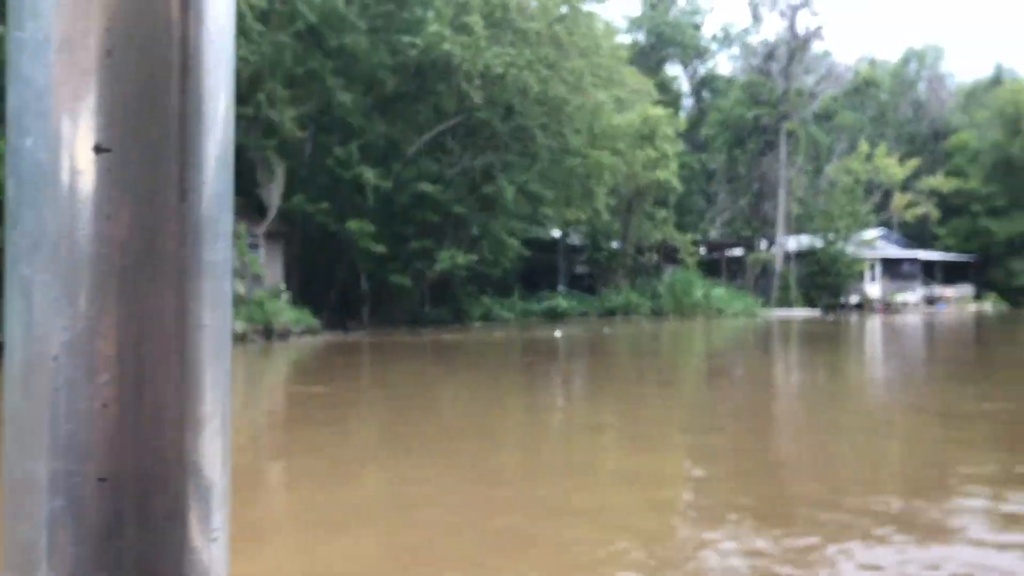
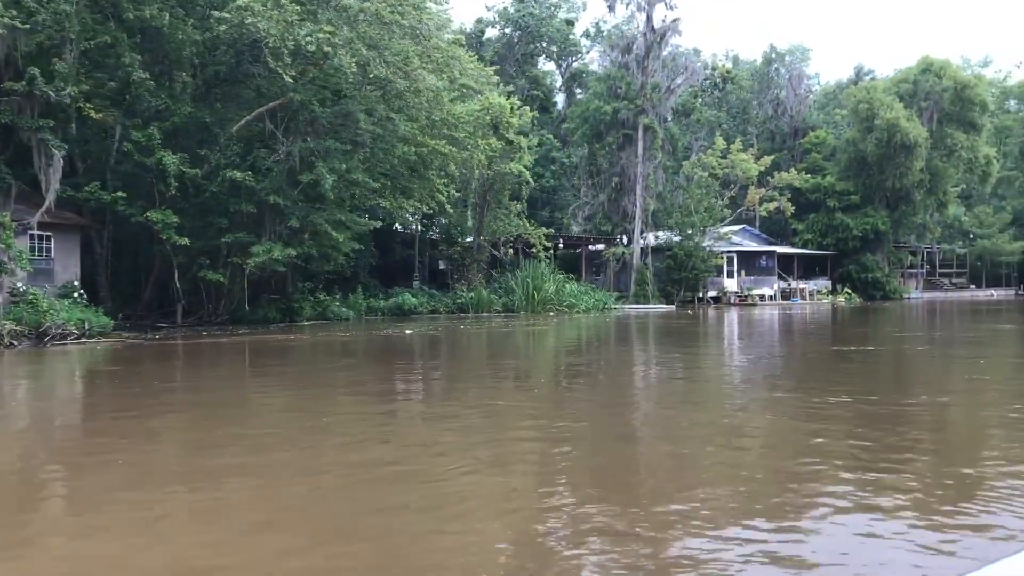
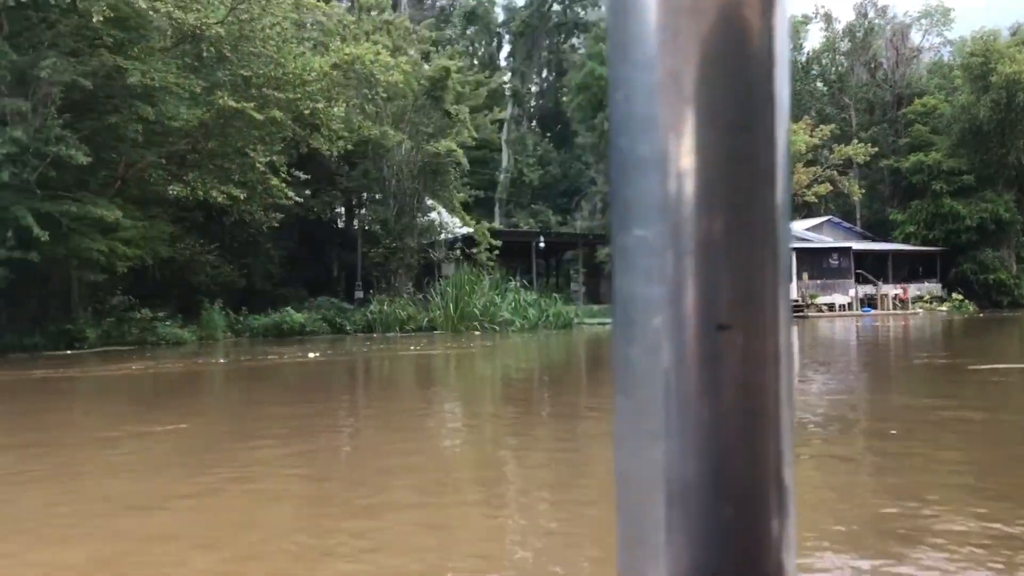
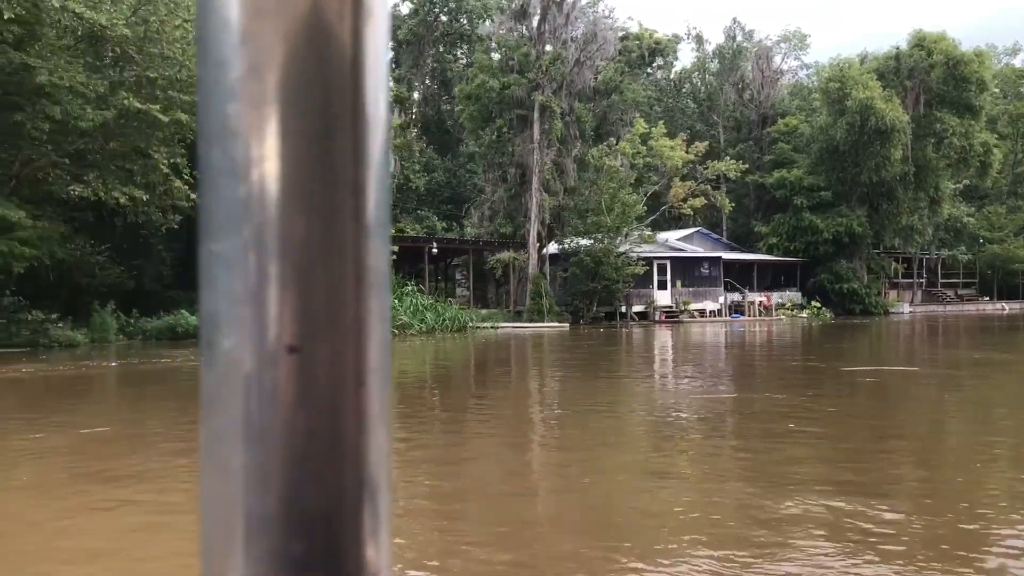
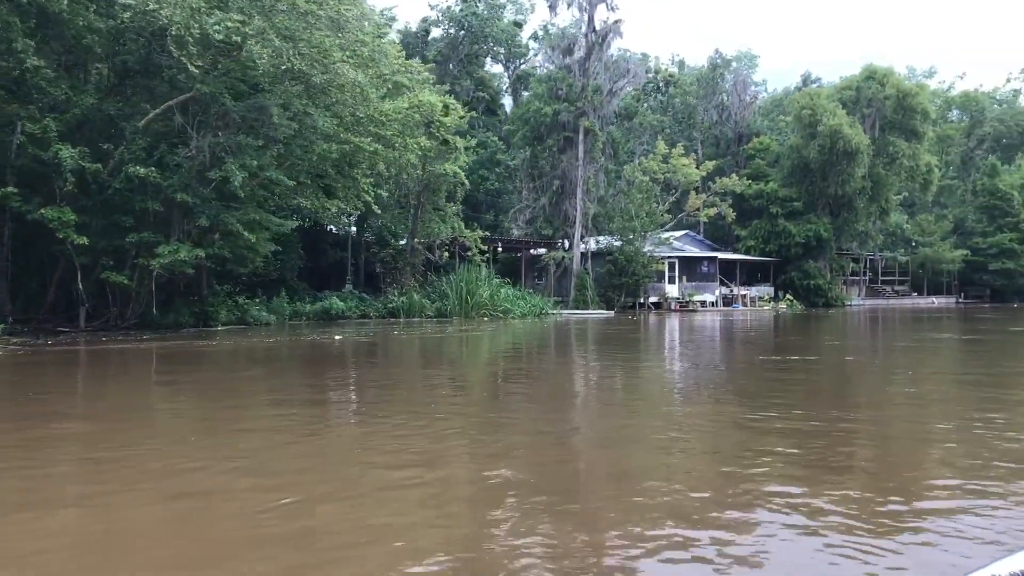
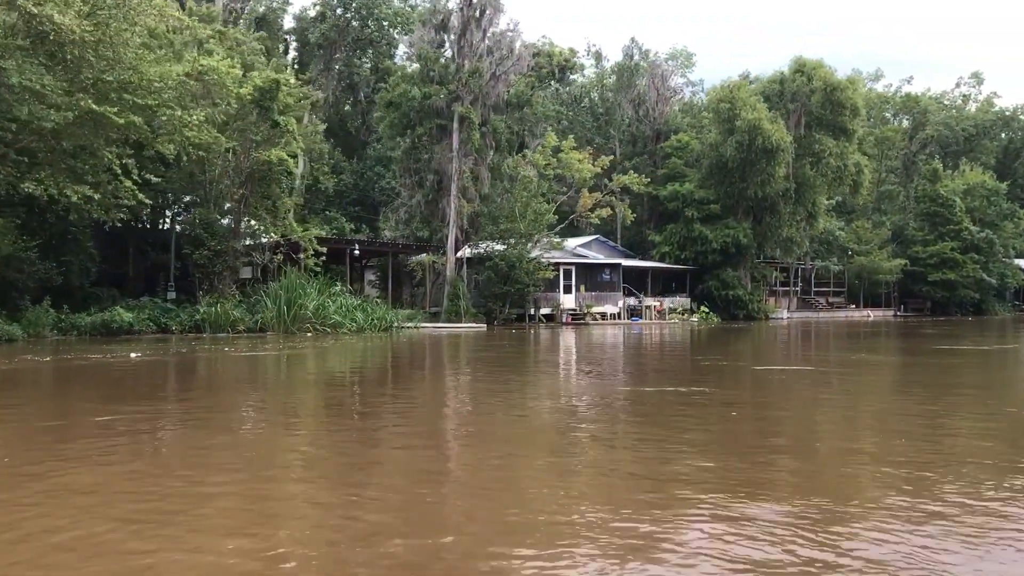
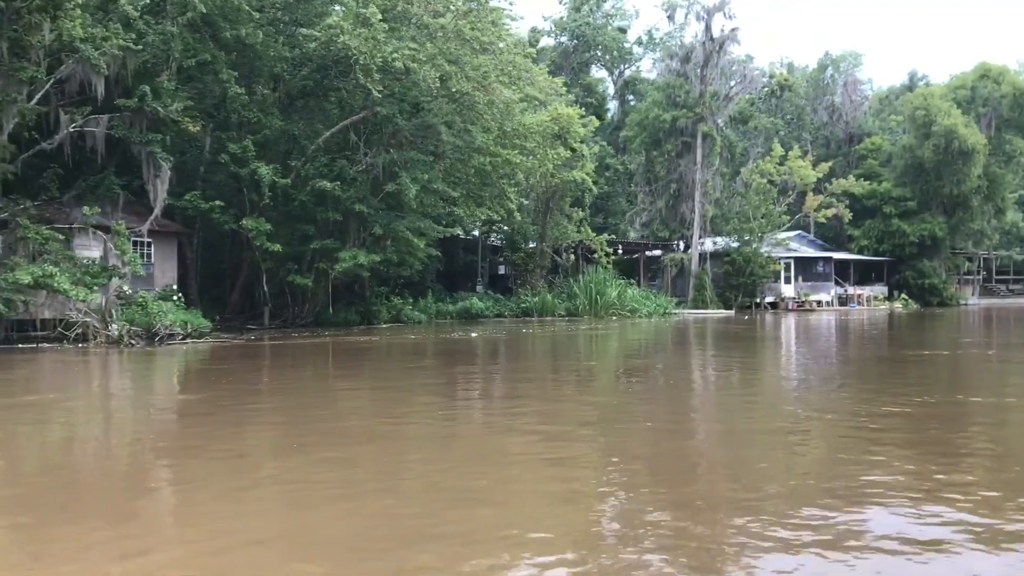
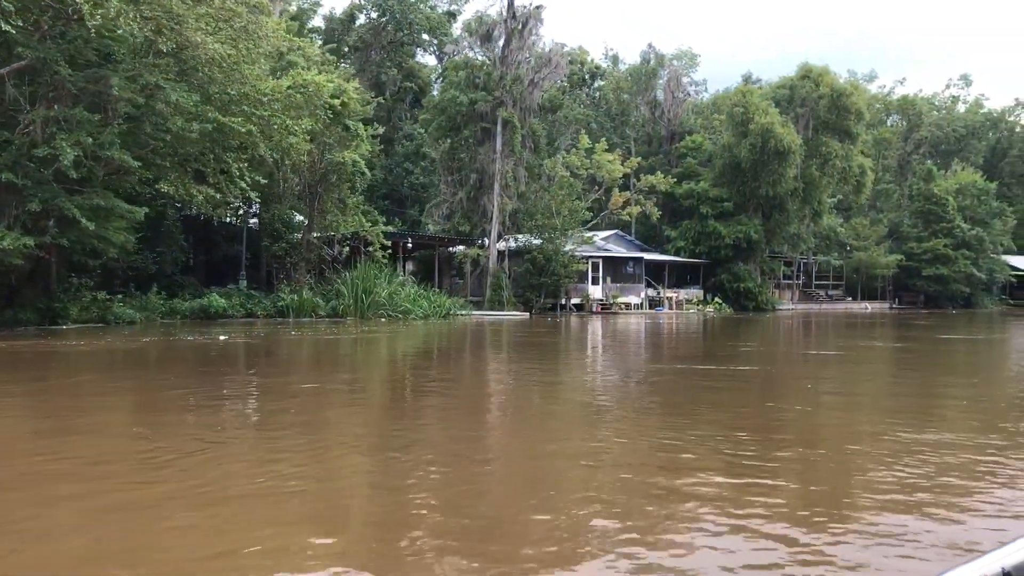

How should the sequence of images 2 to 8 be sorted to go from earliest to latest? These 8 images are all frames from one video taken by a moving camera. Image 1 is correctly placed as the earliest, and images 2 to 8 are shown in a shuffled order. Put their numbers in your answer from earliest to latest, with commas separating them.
7, 2, 5, 8, 6, 4, 3
